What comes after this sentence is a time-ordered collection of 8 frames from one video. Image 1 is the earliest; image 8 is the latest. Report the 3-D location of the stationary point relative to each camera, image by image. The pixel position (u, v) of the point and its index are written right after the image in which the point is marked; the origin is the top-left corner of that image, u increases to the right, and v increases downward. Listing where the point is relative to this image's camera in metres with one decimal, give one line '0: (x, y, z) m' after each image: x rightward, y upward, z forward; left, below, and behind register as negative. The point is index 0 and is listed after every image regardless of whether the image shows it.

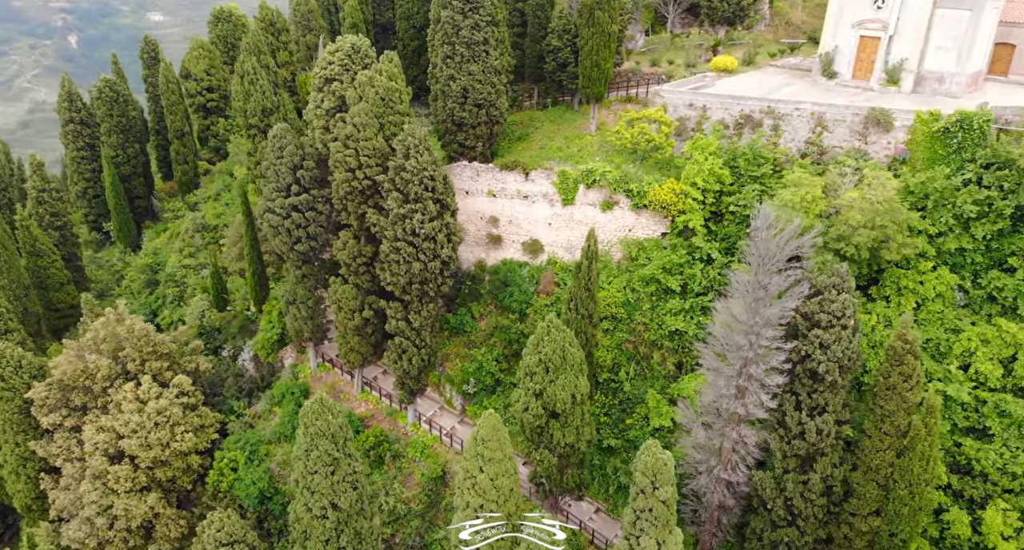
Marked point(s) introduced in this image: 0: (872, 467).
0: (+6.8, -3.6, +12.1) m
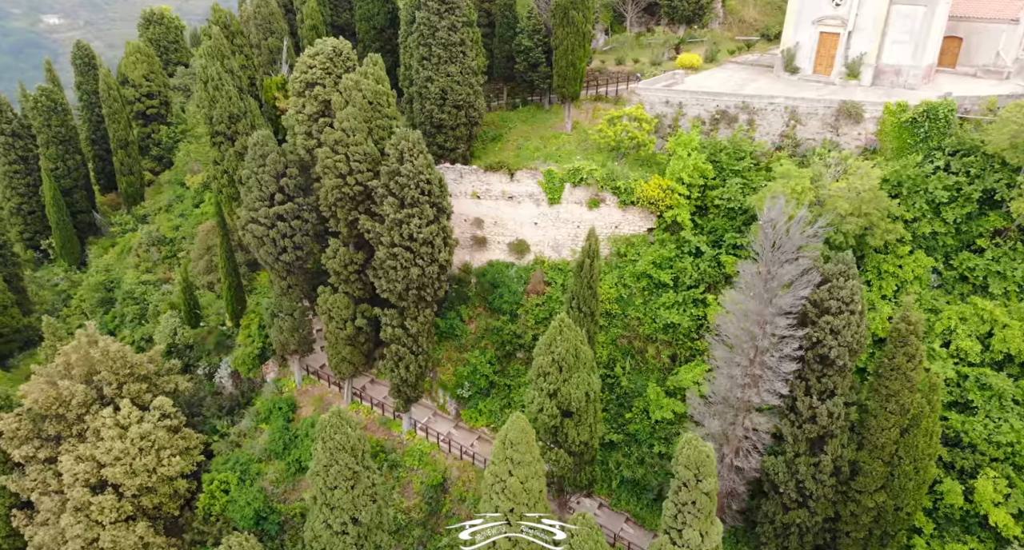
0: (+7.2, -3.4, +12.6) m
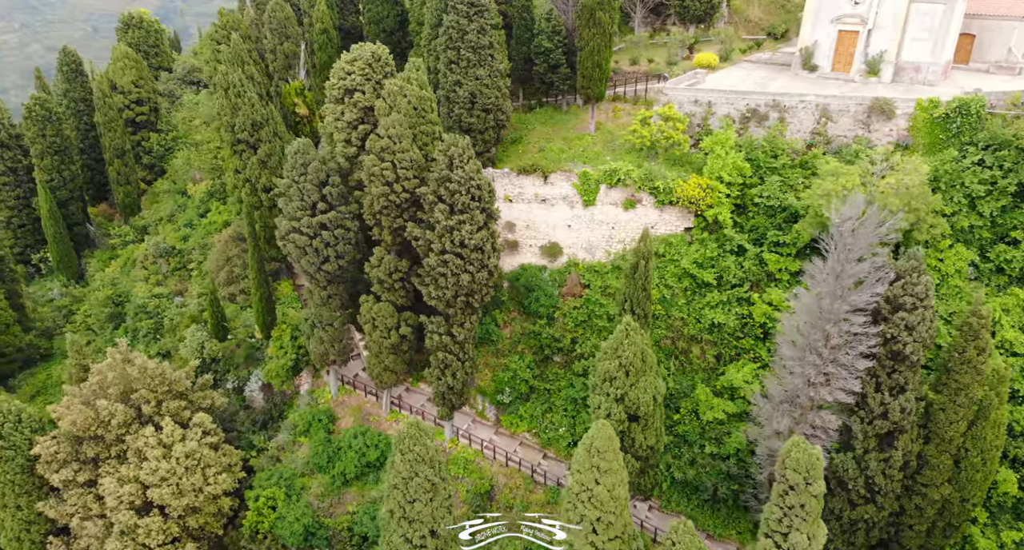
0: (+8.7, -3.3, +12.8) m
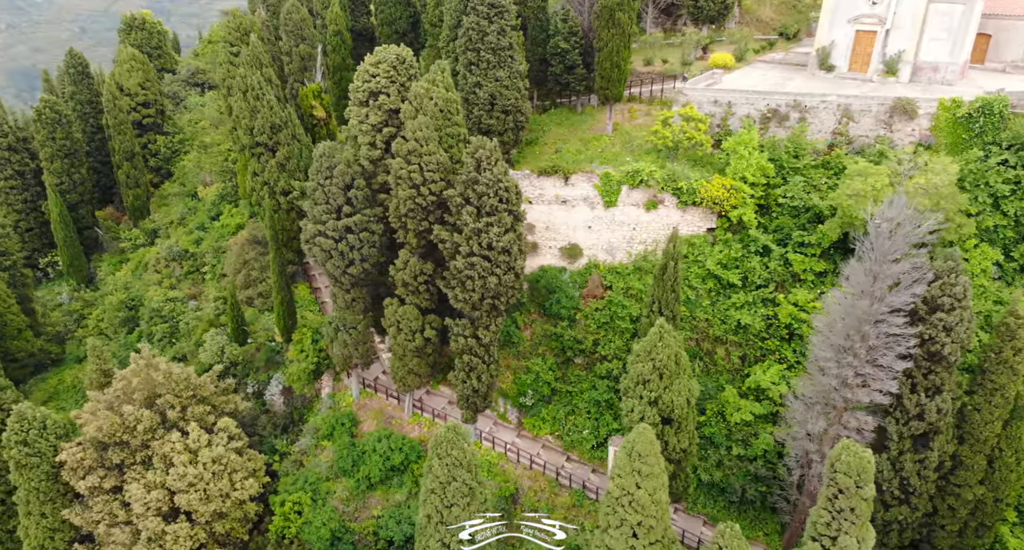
0: (+9.3, -3.3, +12.7) m
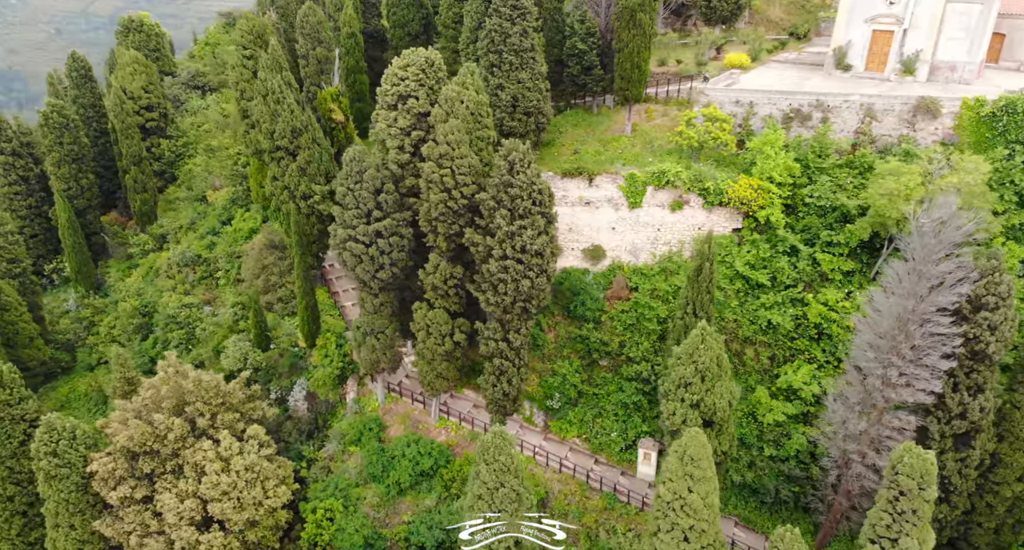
0: (+10.2, -3.3, +12.8) m
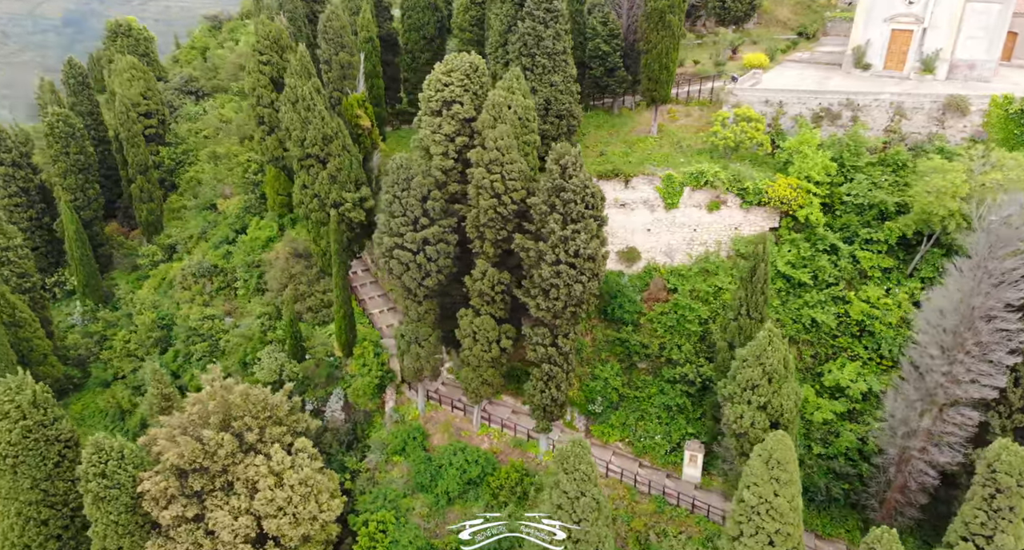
0: (+11.6, -3.1, +13.0) m
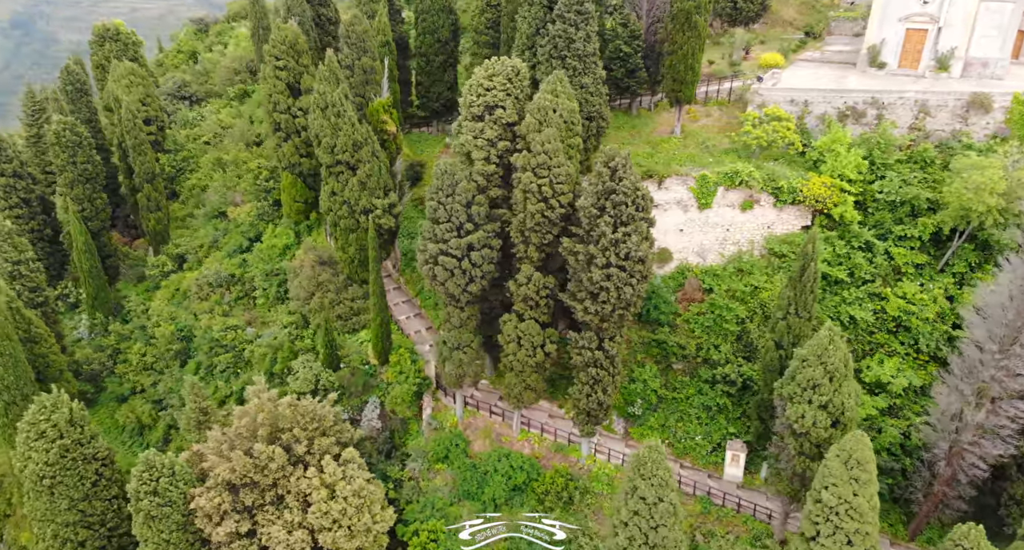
0: (+12.9, -3.0, +13.3) m
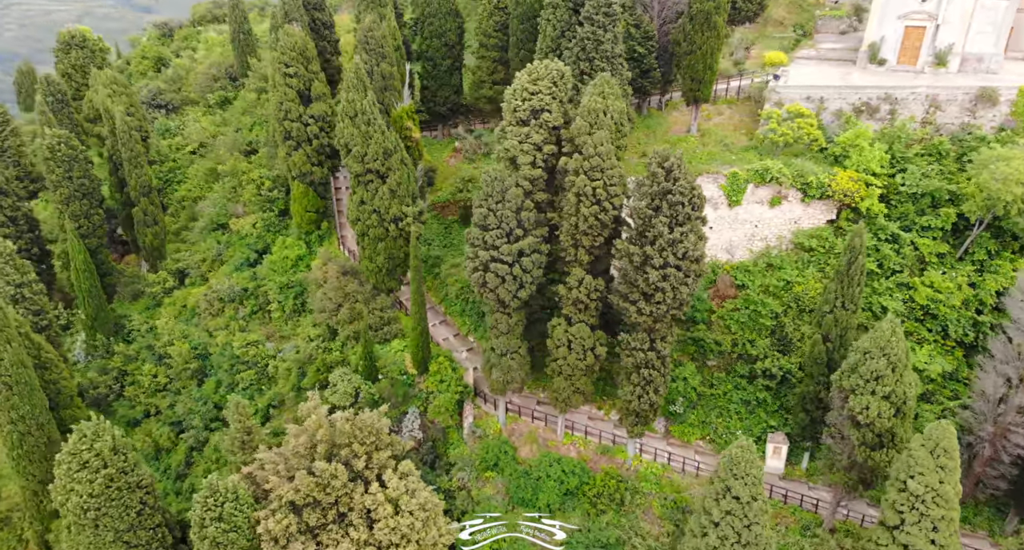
0: (+14.4, -2.6, +14.0) m
